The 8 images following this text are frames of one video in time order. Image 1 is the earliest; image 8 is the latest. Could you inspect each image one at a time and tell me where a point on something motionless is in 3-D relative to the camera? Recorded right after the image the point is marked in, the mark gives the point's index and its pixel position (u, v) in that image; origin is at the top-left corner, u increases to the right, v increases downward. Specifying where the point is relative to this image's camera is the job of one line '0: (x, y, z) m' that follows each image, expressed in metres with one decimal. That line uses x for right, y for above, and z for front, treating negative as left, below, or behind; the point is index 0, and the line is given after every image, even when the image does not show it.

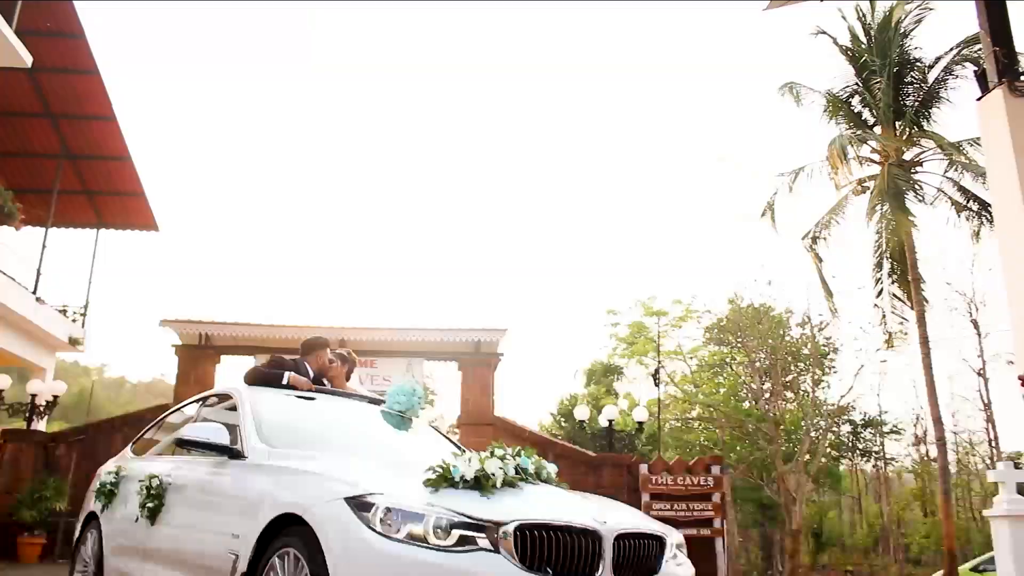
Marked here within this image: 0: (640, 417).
0: (+1.5, -1.6, +16.6) m
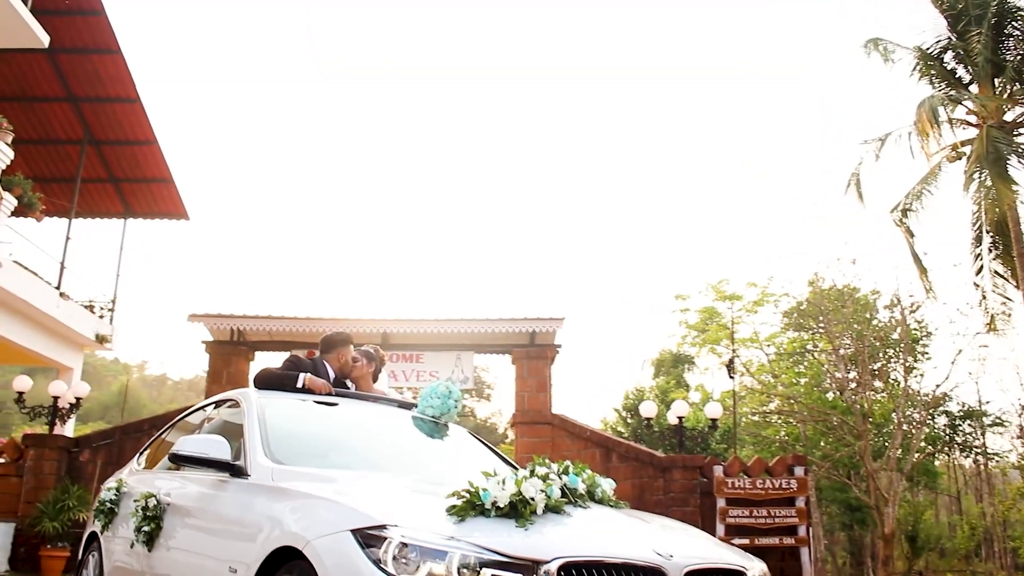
0: (+2.2, -1.4, +15.1) m
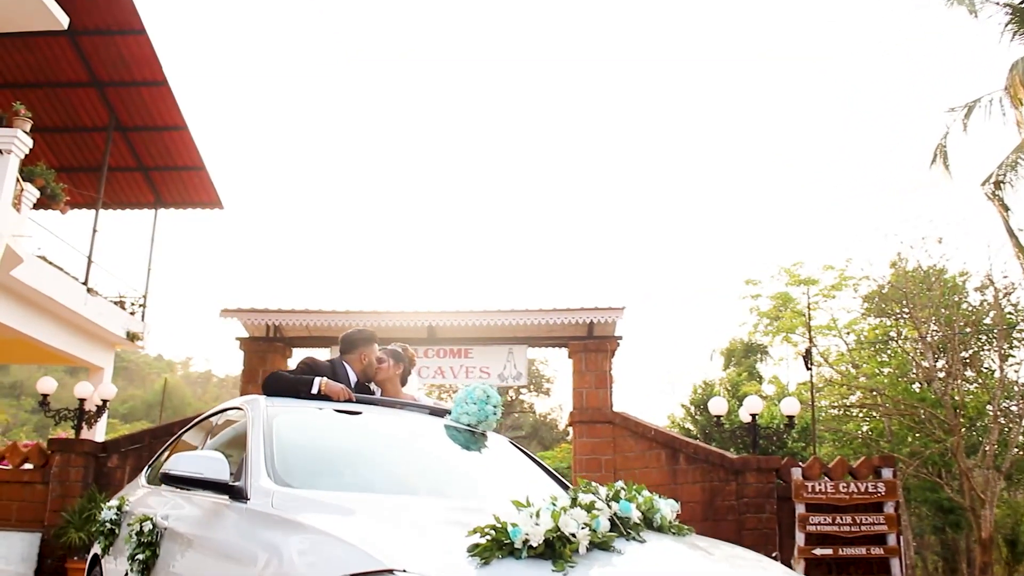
0: (+2.8, -1.2, +13.9) m
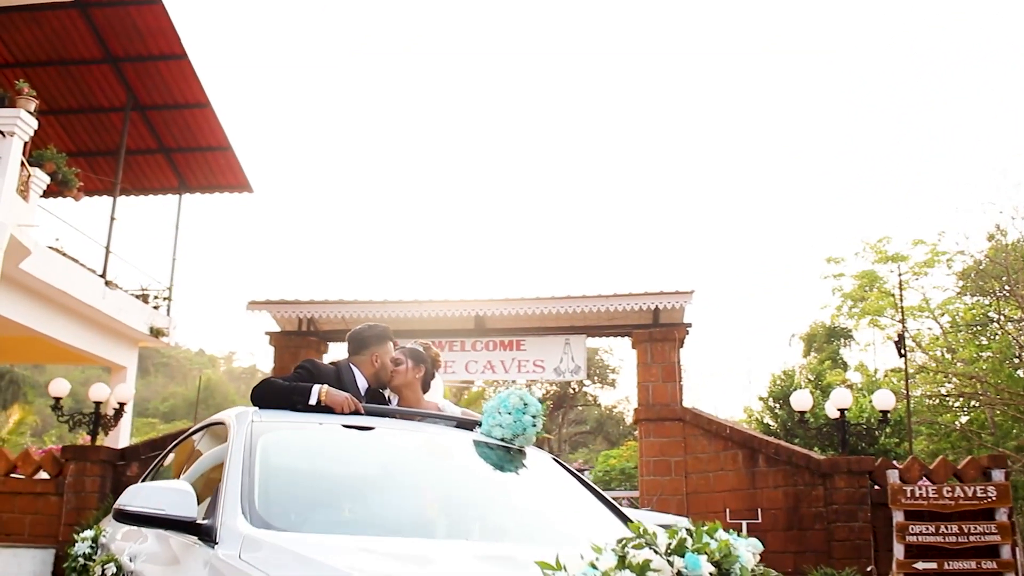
0: (+3.3, -1.0, +12.4) m
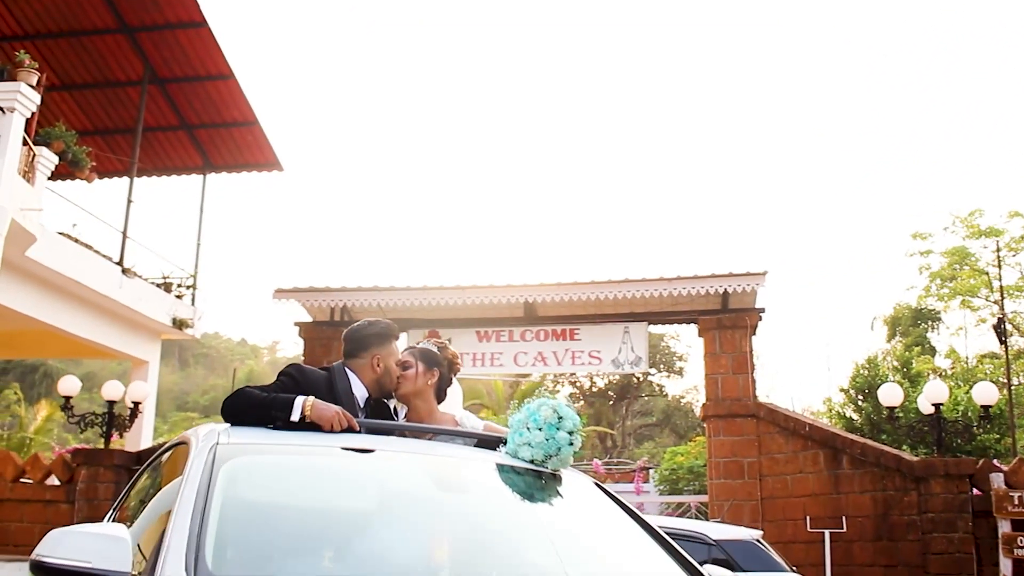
0: (+3.7, -0.9, +11.0) m
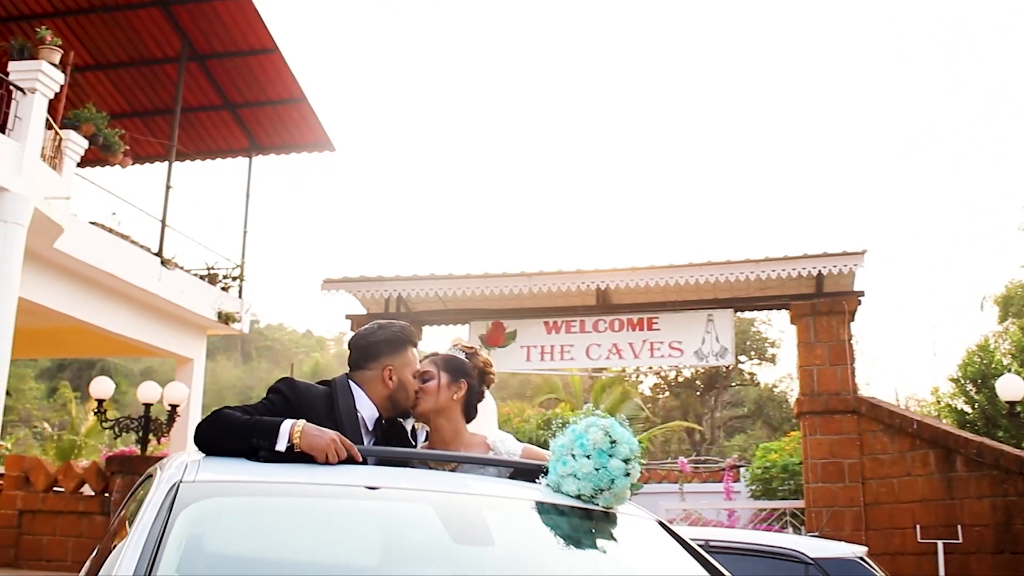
0: (+4.2, -0.7, +9.7) m
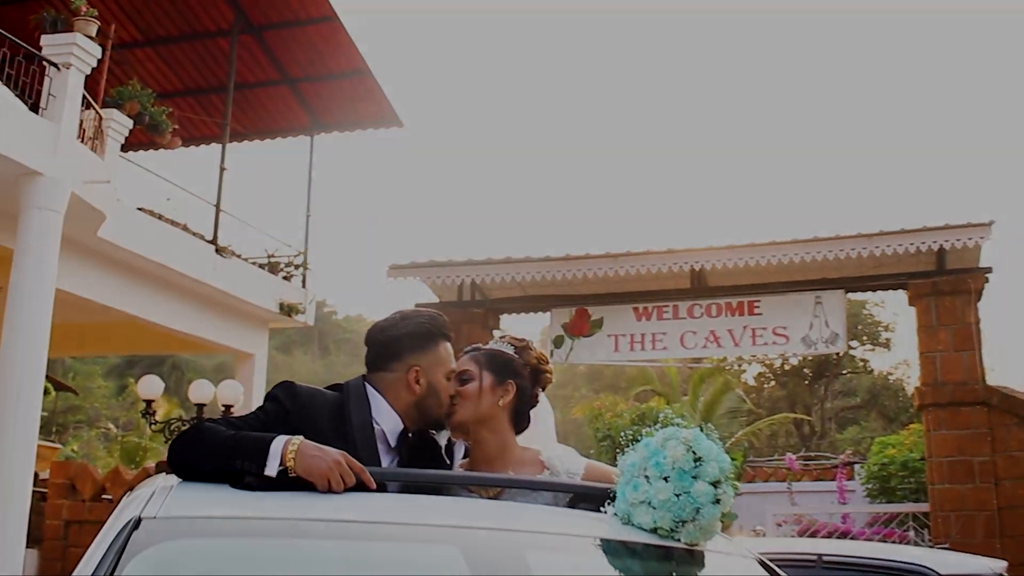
0: (+4.8, -0.5, +8.4) m
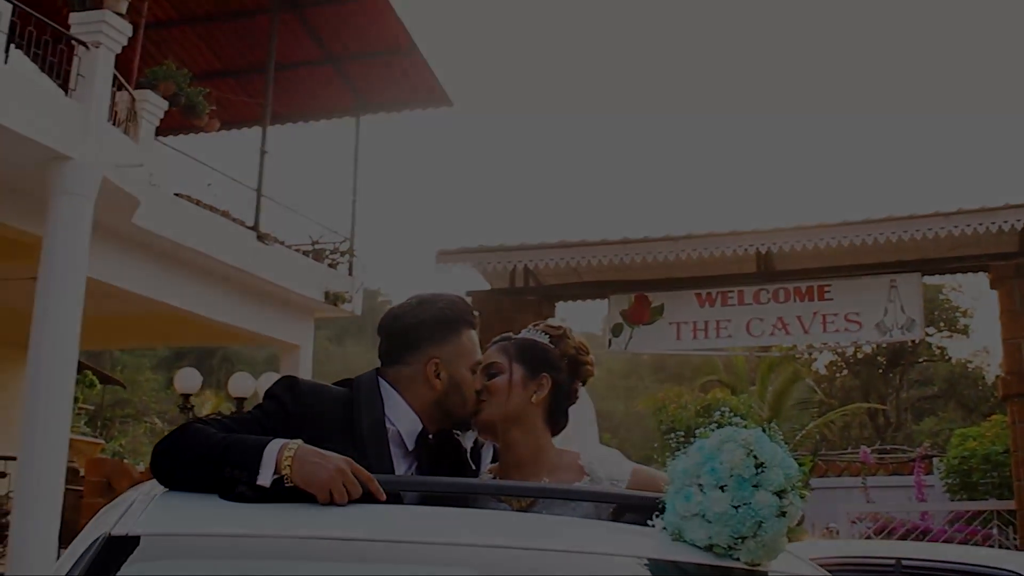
0: (+5.1, -0.4, +7.7) m
